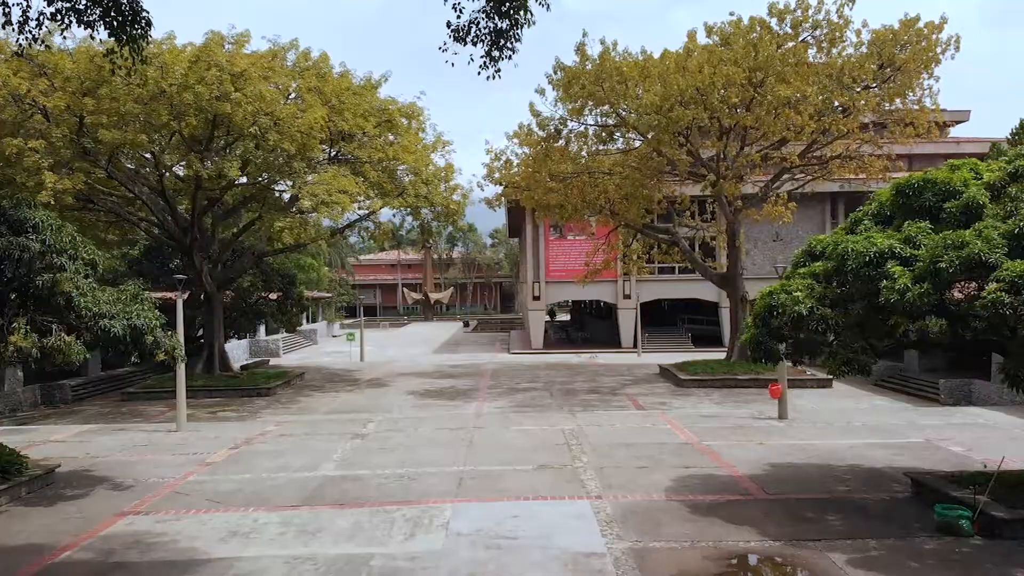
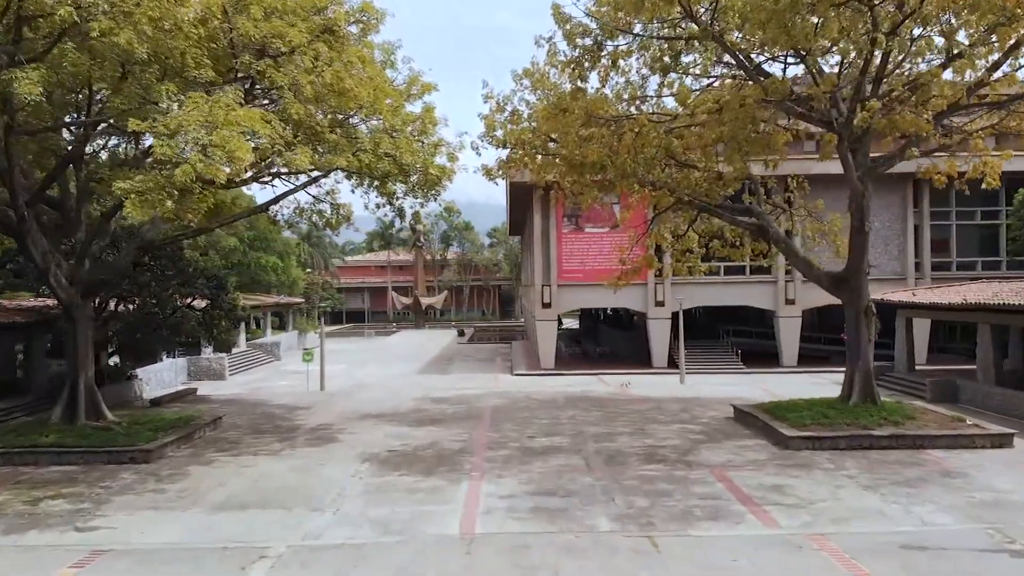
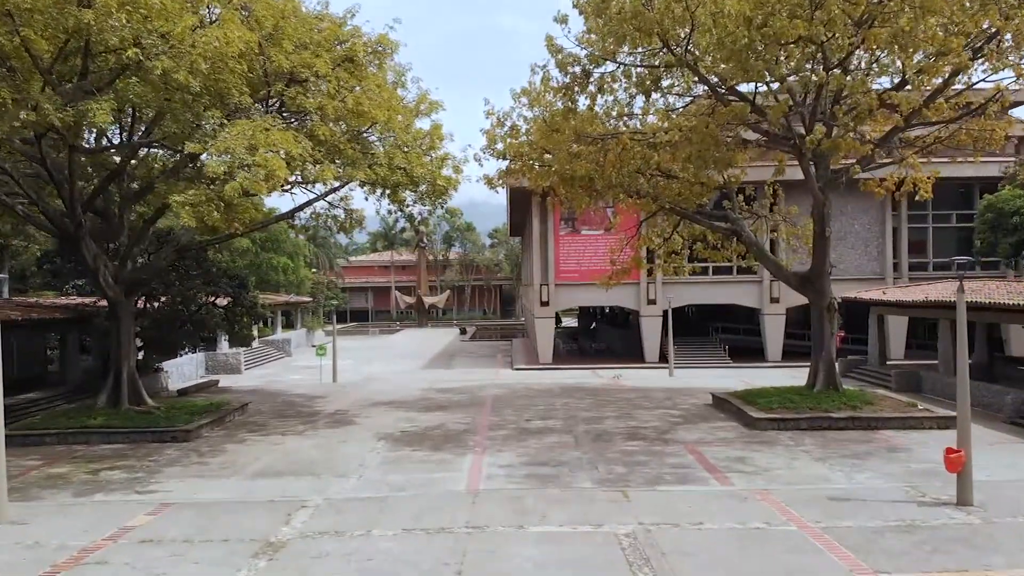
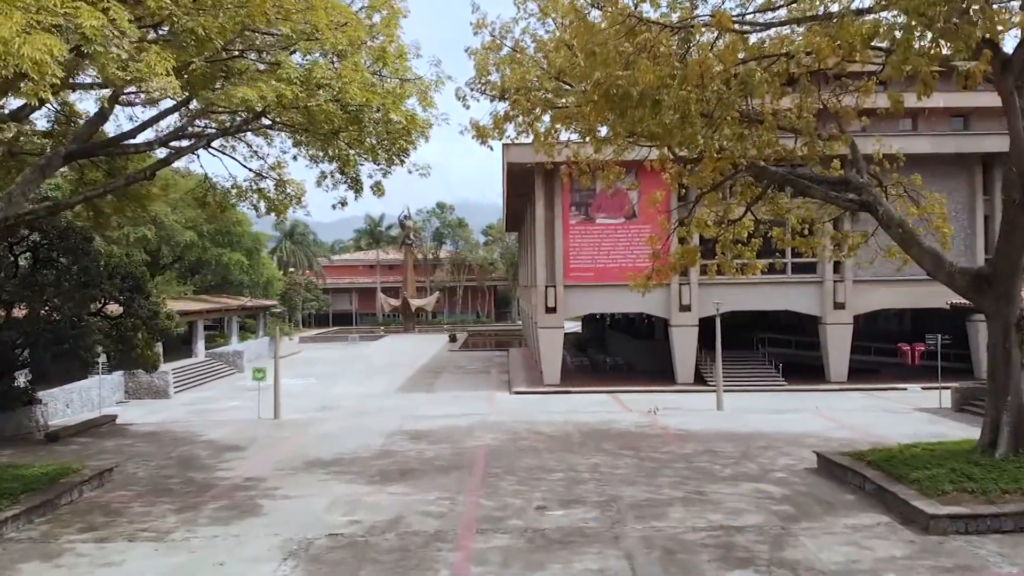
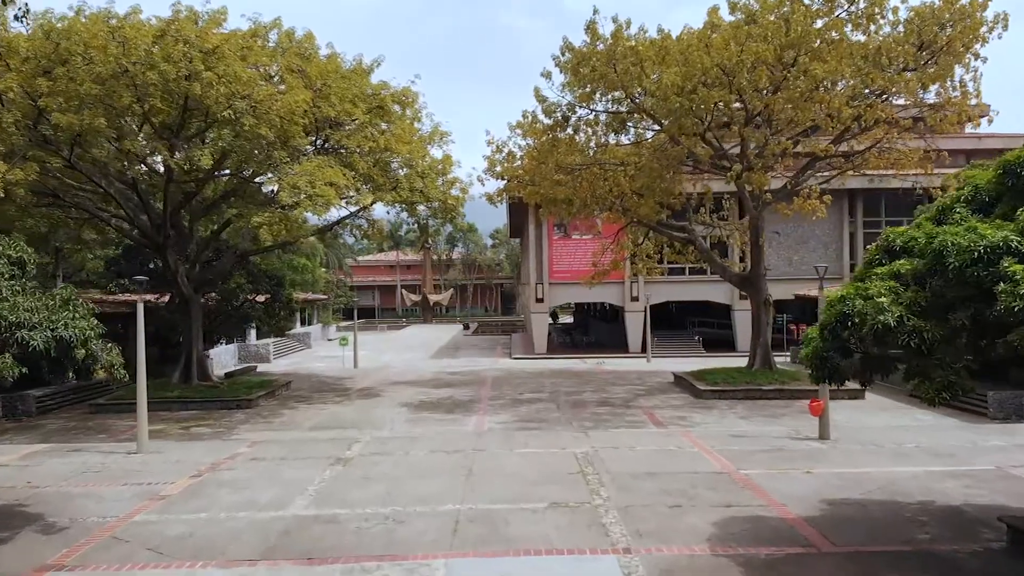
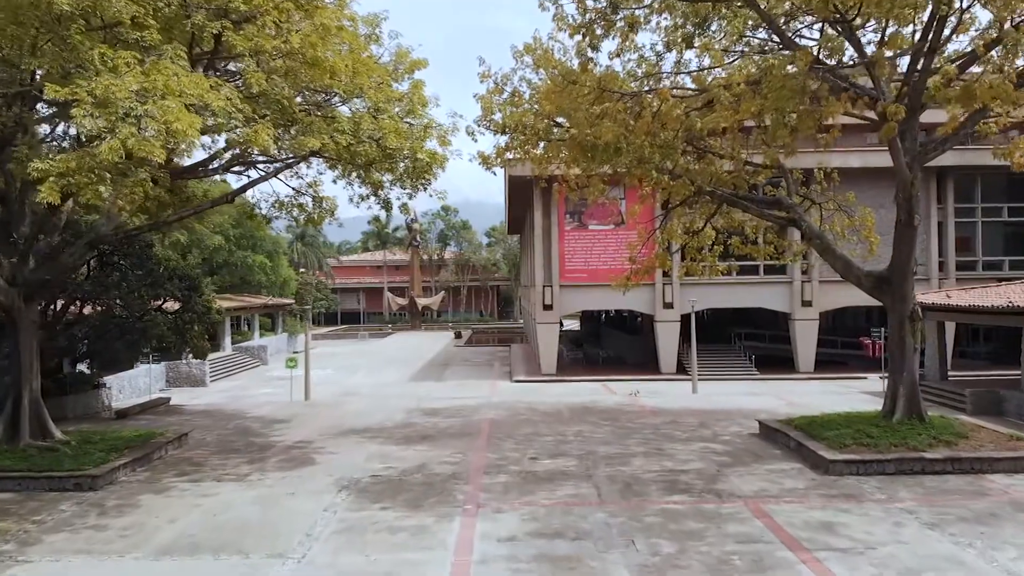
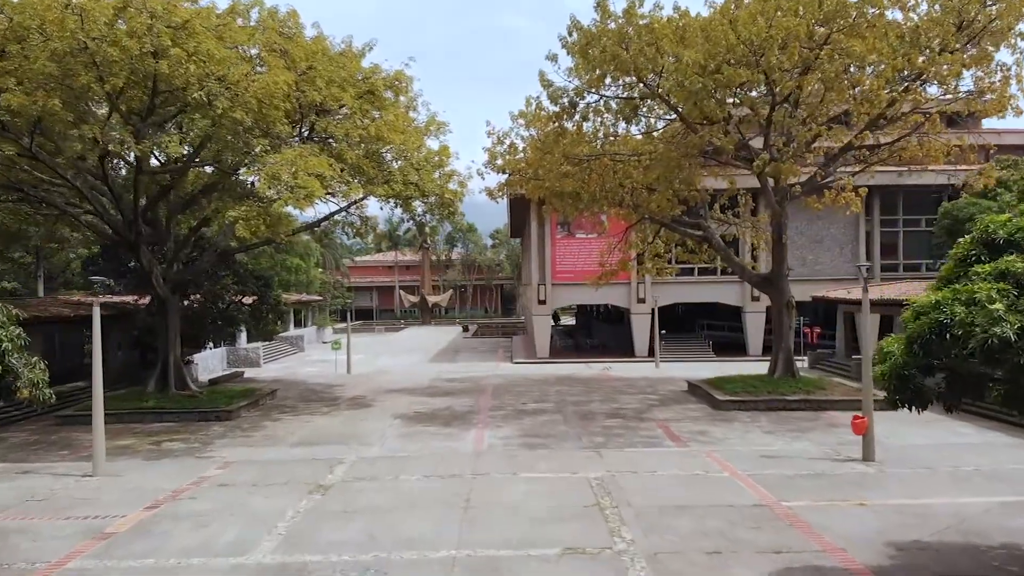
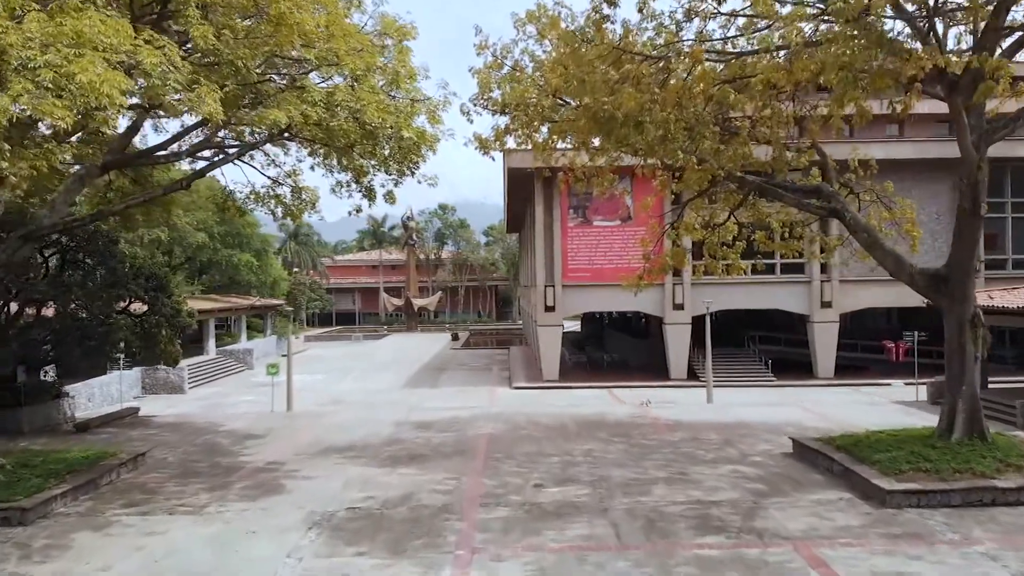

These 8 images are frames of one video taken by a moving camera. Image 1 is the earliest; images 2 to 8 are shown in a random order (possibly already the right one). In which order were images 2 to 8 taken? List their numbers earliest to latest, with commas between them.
5, 7, 3, 2, 6, 8, 4
